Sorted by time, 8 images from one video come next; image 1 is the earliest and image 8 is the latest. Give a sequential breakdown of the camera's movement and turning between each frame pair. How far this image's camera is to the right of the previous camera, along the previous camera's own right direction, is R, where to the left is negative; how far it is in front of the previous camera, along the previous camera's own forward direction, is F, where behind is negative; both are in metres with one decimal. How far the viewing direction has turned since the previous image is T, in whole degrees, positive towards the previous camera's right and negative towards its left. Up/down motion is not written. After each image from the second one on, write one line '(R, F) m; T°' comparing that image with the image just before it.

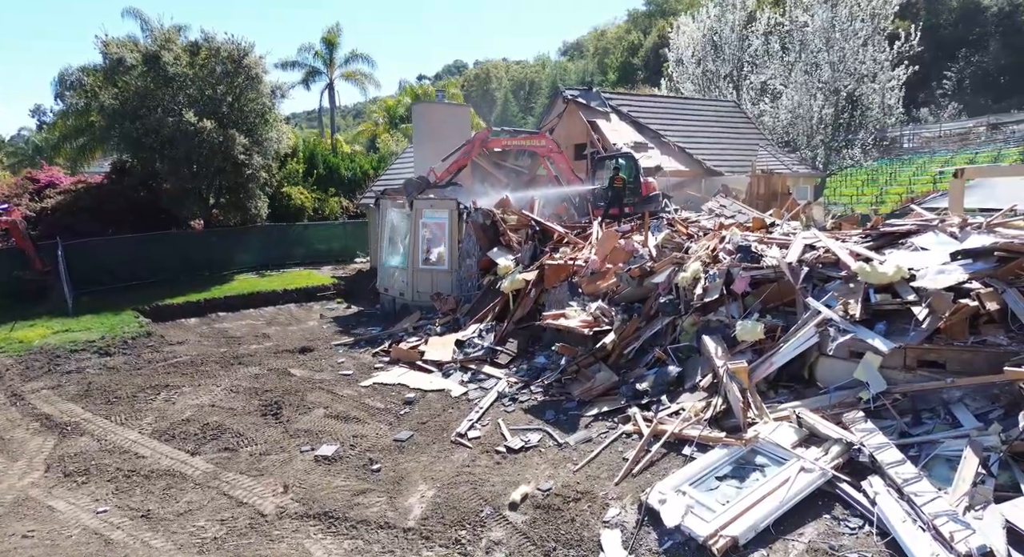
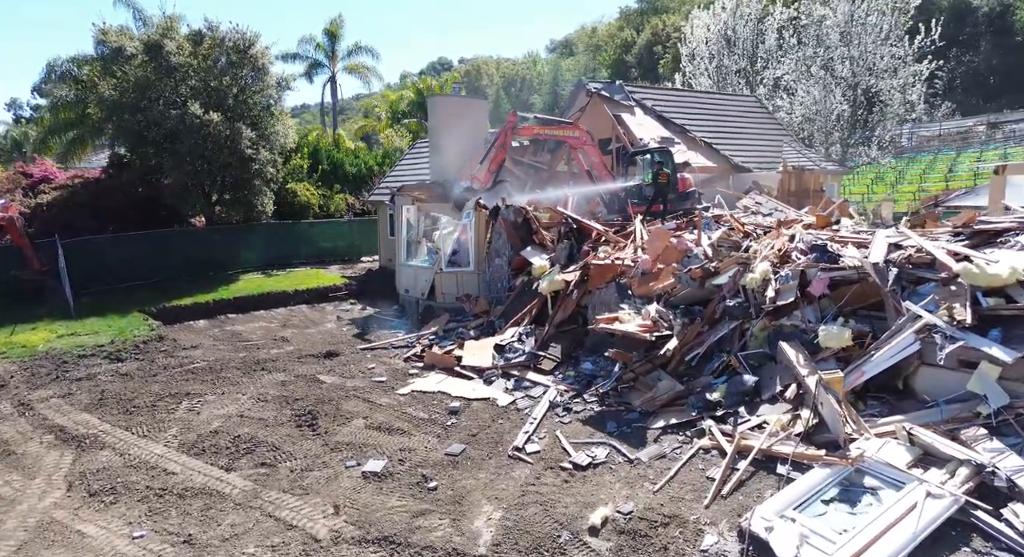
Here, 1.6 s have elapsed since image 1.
(-0.9, +0.6) m; +1°
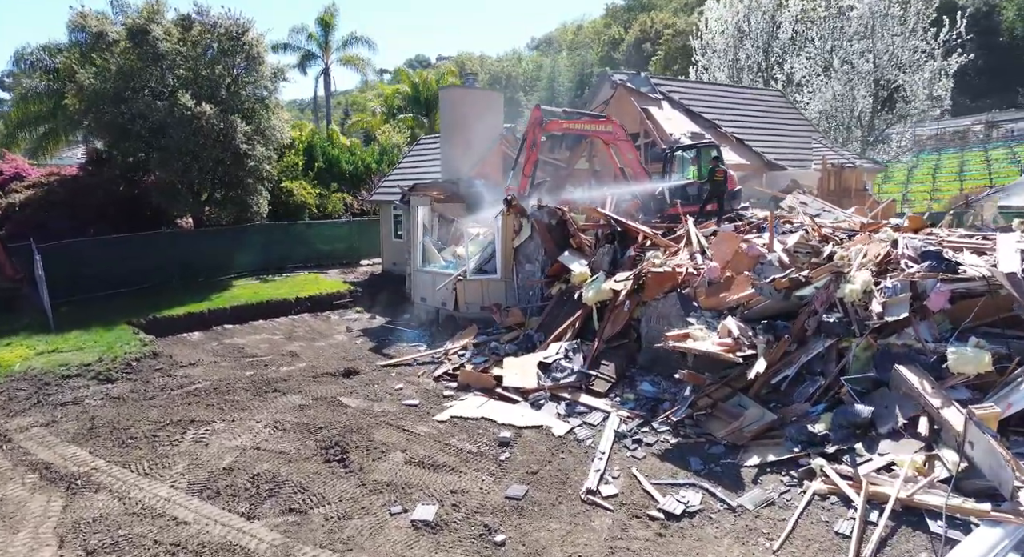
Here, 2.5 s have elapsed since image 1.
(-1.0, +1.2) m; +2°
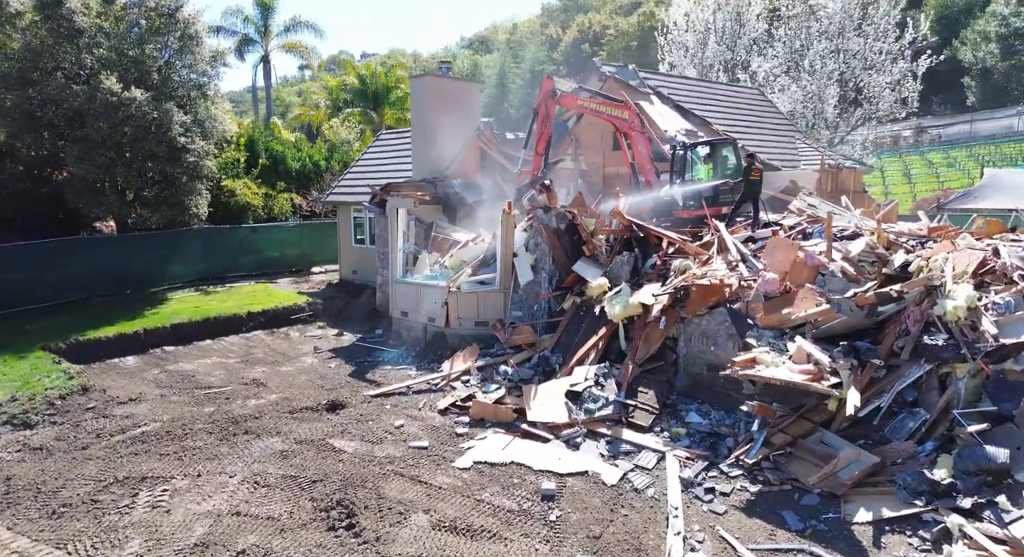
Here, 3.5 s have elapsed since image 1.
(-1.2, +1.5) m; +6°
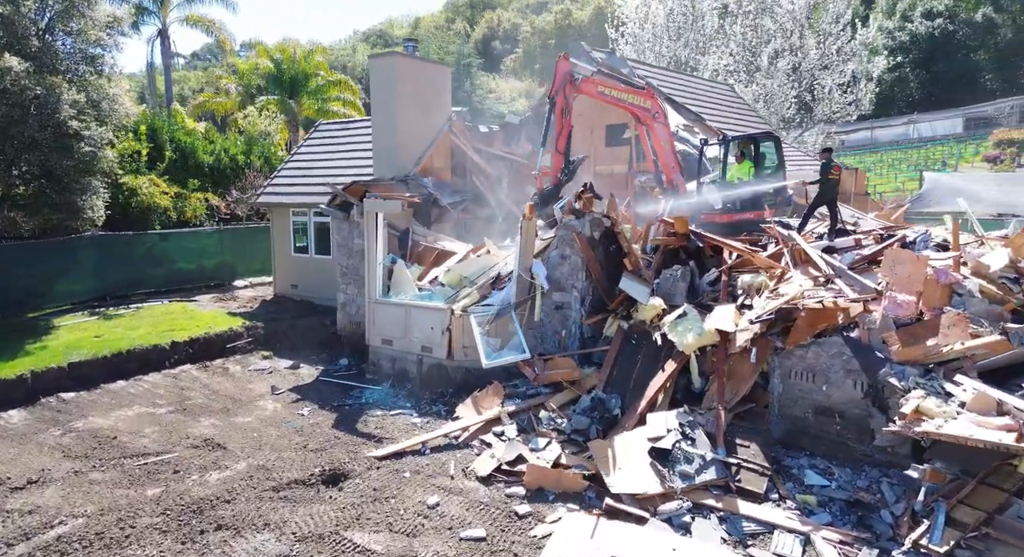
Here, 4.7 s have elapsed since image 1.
(-1.7, +2.2) m; +9°
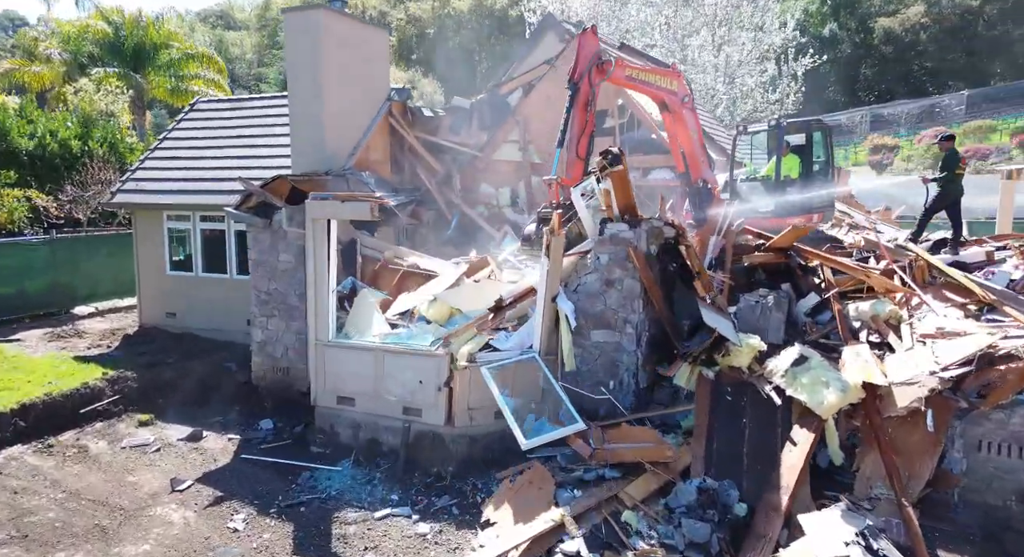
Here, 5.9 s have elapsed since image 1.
(-1.7, +2.8) m; +12°
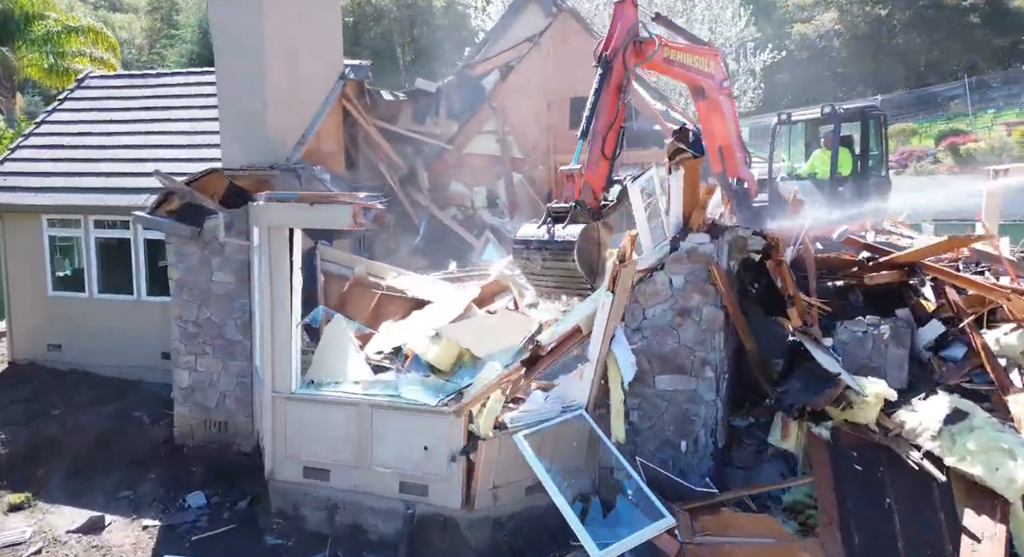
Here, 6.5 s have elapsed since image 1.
(-1.0, +1.8) m; +8°
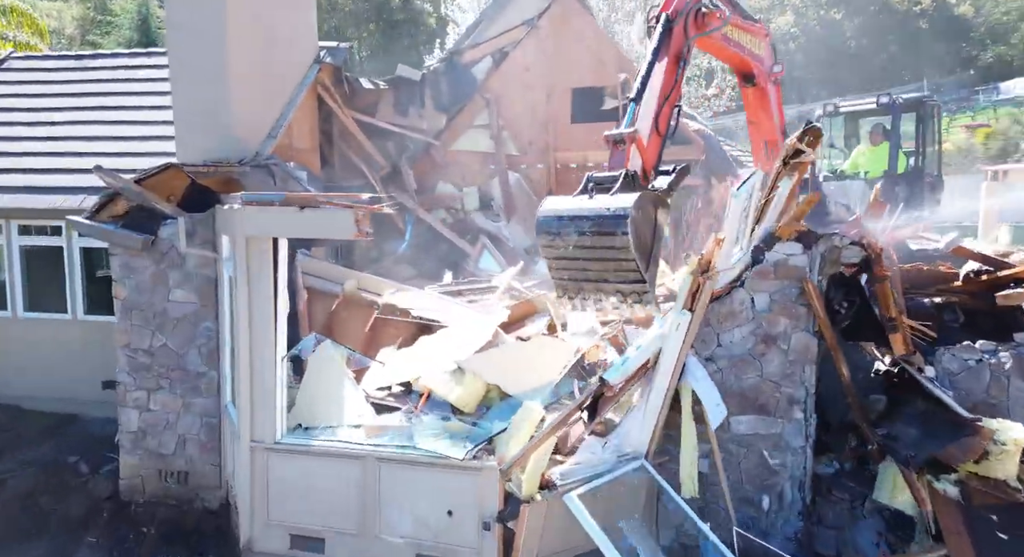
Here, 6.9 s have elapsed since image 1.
(-0.6, +1.0) m; +4°
